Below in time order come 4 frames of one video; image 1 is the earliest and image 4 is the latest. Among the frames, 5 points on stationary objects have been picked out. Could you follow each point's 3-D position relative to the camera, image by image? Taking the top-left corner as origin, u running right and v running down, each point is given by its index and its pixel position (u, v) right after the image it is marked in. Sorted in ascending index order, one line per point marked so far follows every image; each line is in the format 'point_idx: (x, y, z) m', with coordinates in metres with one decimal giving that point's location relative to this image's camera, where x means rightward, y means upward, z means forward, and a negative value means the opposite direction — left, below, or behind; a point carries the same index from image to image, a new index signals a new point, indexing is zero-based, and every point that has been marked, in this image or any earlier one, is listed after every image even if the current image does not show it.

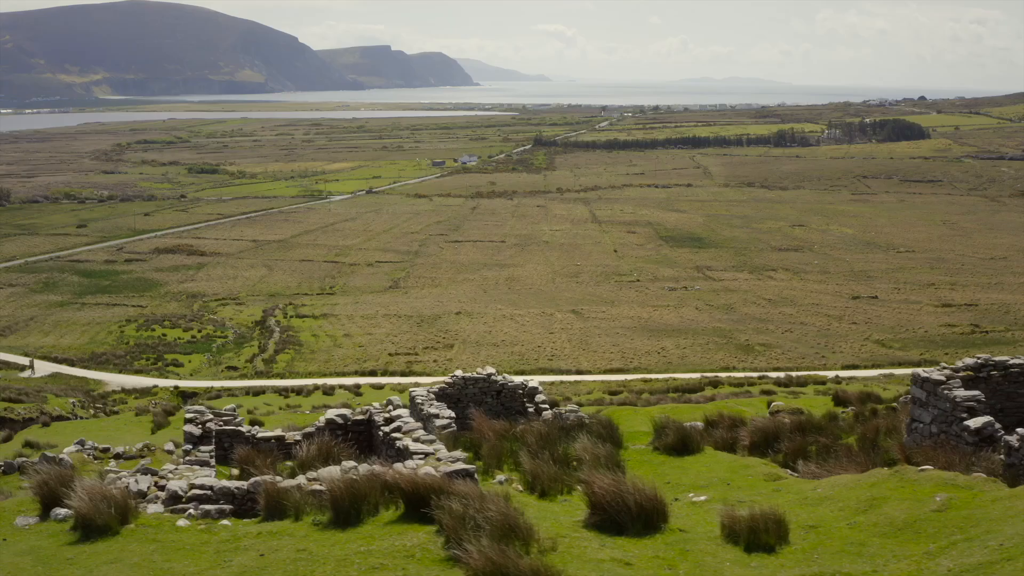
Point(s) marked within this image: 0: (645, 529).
0: (+1.3, -2.4, +7.6) m
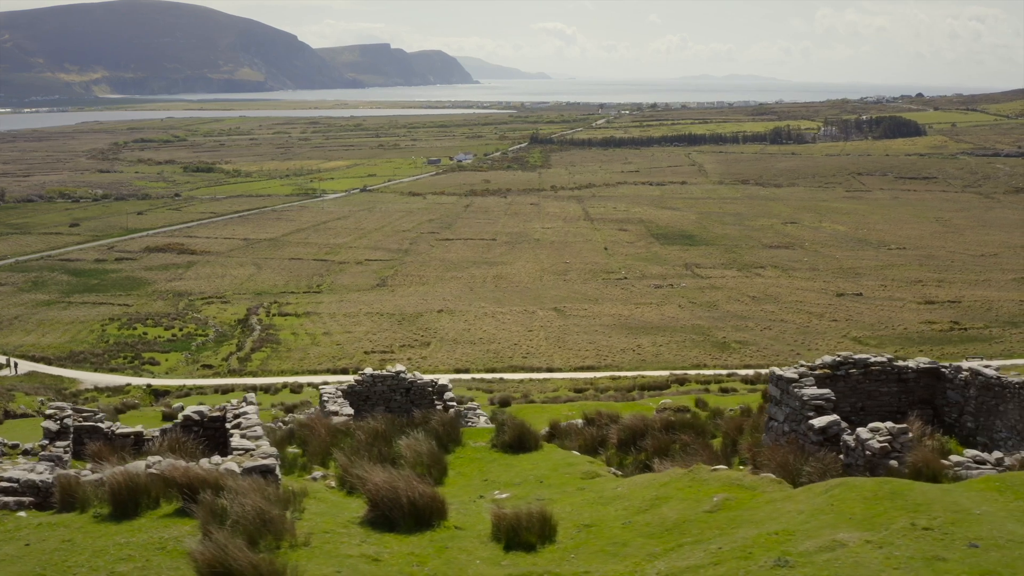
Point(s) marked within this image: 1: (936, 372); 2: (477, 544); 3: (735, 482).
0: (-1.0, -2.4, +7.6) m
1: (+6.7, -1.3, +12.0) m
2: (-0.3, -2.4, +7.2) m
3: (+2.3, -2.0, +7.8) m
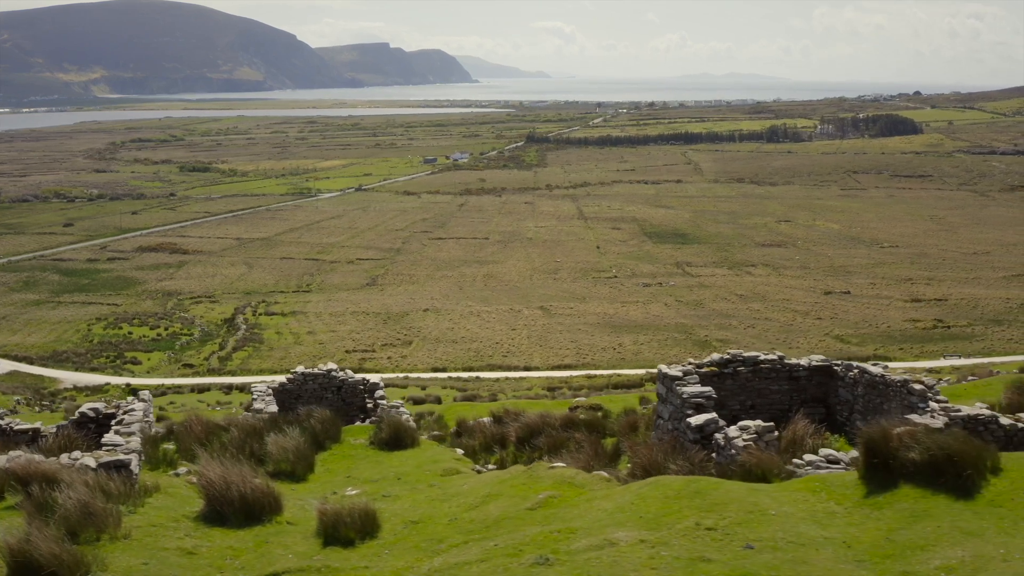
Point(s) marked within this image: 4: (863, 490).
0: (-2.7, -2.3, +7.7) m
1: (+5.0, -1.3, +12.1) m
2: (-2.0, -2.4, +7.3) m
3: (+0.6, -2.0, +7.8) m
4: (+3.2, -1.9, +7.0) m
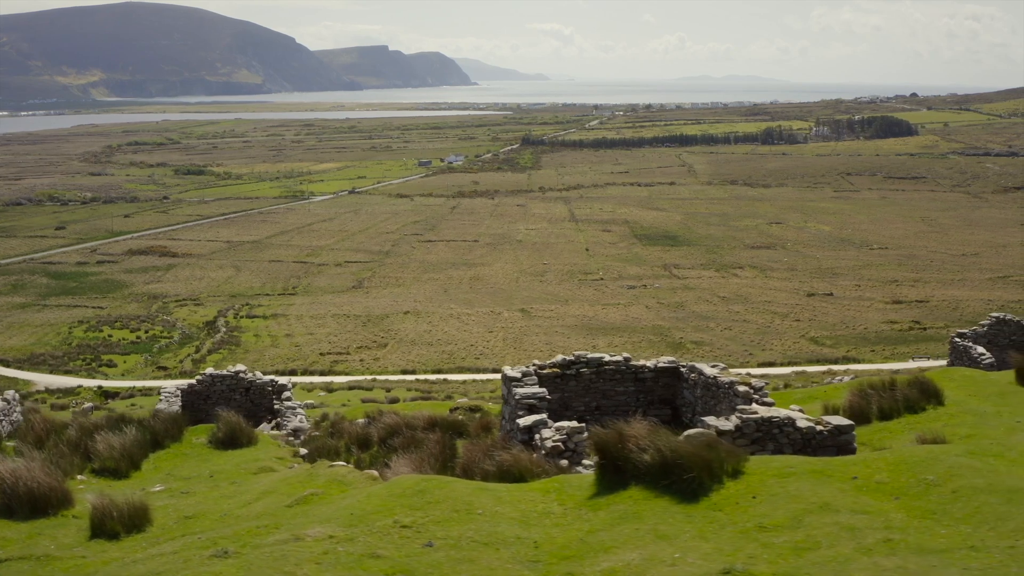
0: (-5.1, -2.4, +7.9) m
1: (+2.7, -1.4, +12.4) m
2: (-4.4, -2.5, +7.6) m
3: (-1.8, -2.0, +8.1) m
4: (+0.8, -1.9, +7.3) m
